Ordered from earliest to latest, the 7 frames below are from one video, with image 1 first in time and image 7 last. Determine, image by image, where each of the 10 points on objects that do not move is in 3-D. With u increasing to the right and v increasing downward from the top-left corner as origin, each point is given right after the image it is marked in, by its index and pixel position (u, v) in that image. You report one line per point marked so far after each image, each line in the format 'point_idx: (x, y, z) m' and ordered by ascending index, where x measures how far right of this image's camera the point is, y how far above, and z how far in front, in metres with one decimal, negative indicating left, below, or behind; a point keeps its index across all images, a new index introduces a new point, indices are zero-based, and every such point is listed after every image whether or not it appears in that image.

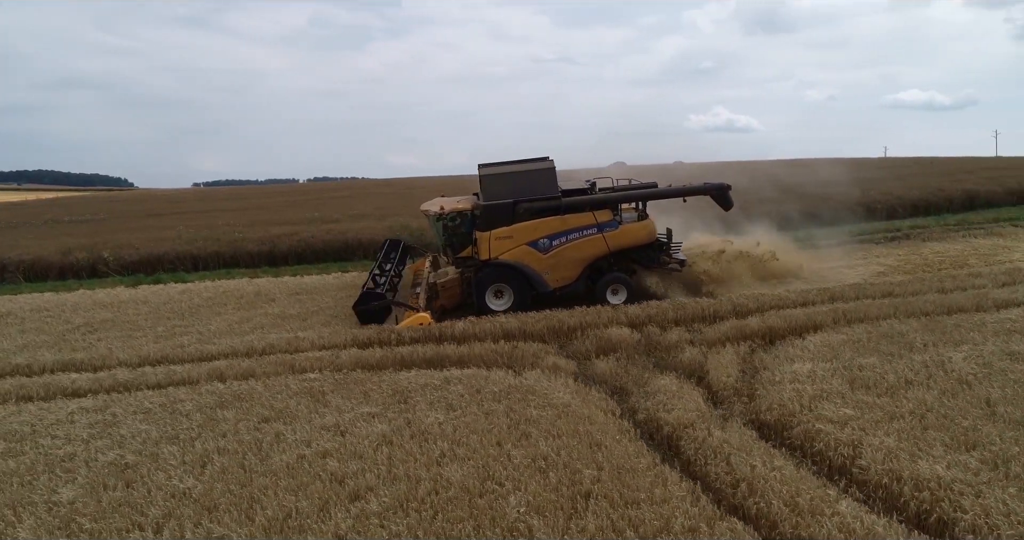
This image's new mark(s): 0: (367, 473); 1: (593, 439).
0: (-0.8, -1.2, +4.4) m
1: (+0.5, -1.1, +4.7) m
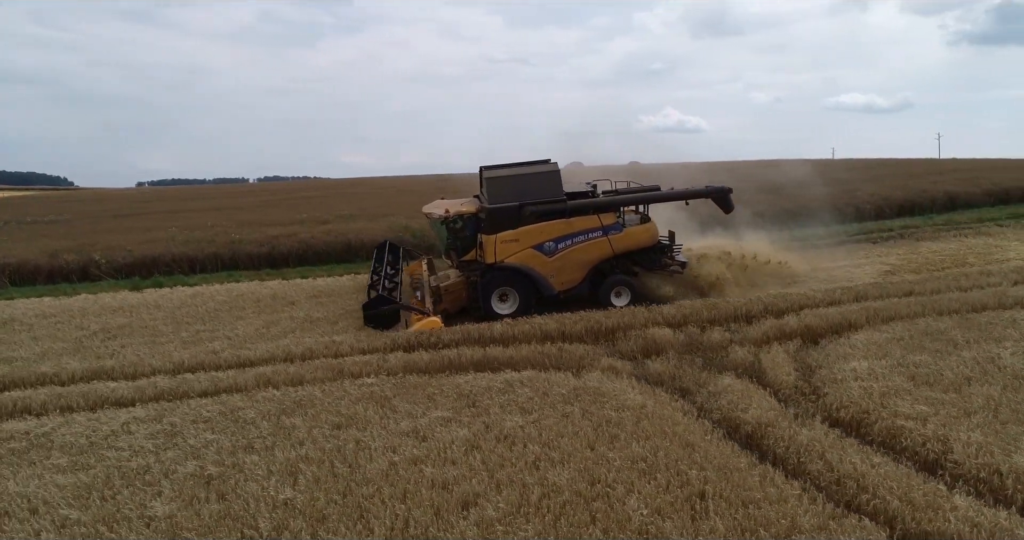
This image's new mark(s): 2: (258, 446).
0: (-0.2, -1.2, +4.3) m
1: (+1.1, -1.1, +4.7) m
2: (-1.7, -1.2, +4.9) m
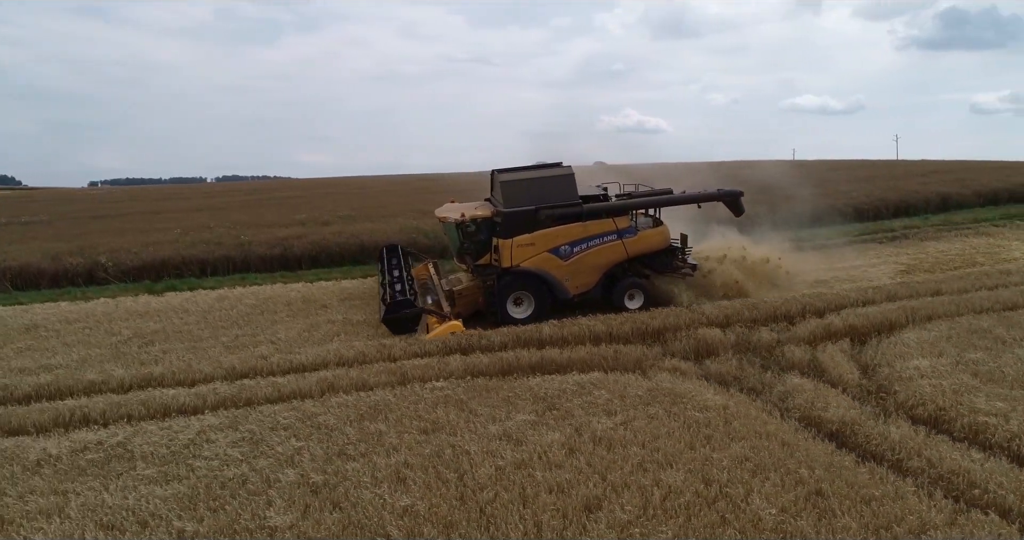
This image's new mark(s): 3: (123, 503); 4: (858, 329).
0: (+0.4, -1.2, +4.3) m
1: (+1.8, -1.1, +4.8) m
2: (-1.0, -1.2, +4.8) m
3: (-2.2, -1.3, +4.3) m
4: (+3.4, -0.6, +7.2) m
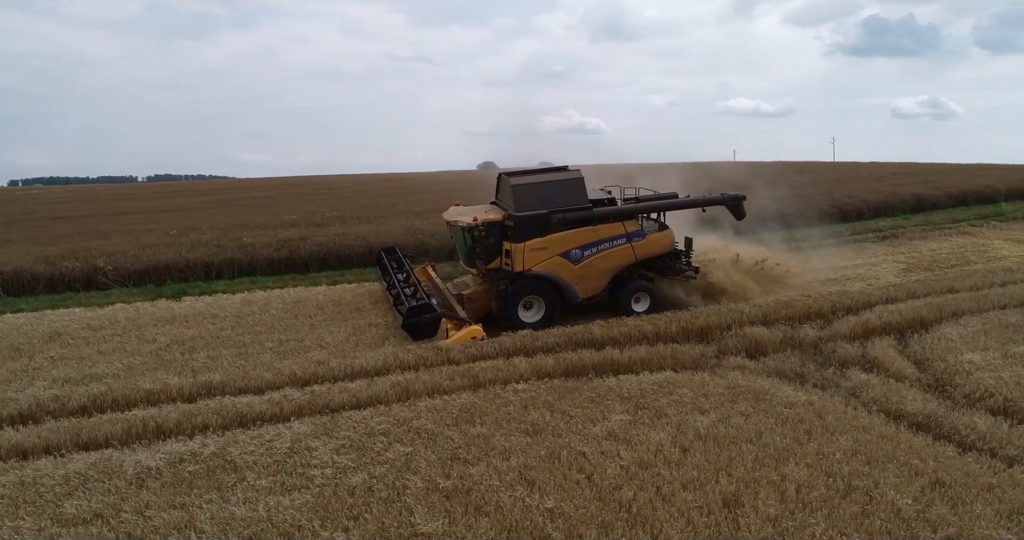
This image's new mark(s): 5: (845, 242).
0: (+1.2, -1.3, +4.4) m
1: (+2.5, -1.1, +5.0) m
2: (-0.3, -1.2, +4.8) m
3: (-1.4, -1.4, +4.2) m
4: (+3.9, -0.6, +7.5) m
5: (+5.9, +0.5, +13.2) m
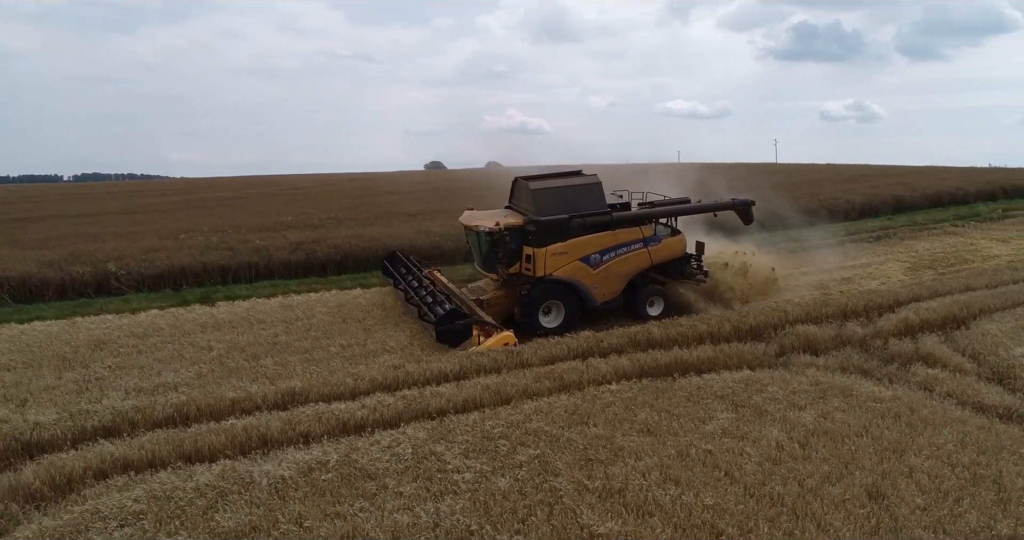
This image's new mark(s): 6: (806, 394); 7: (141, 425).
0: (+2.1, -1.3, +4.7) m
1: (+3.3, -1.1, +5.3) m
2: (+0.6, -1.2, +4.9) m
3: (-0.5, -1.4, +4.2) m
4: (+4.6, -0.6, +7.9) m
5: (+6.1, +0.5, +13.7) m
6: (+2.4, -1.0, +6.0) m
7: (-2.9, -1.2, +5.7) m
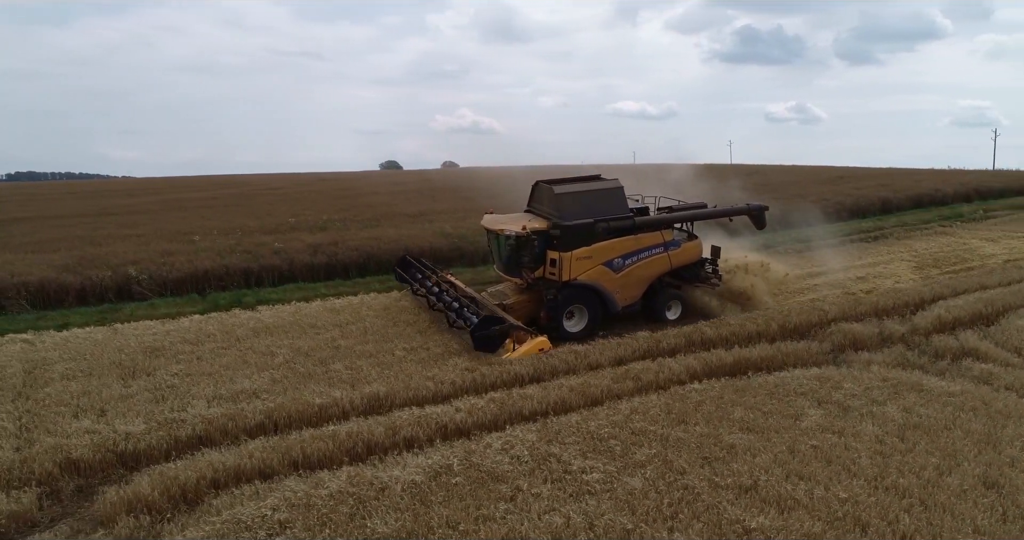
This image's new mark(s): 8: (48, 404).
0: (+2.9, -1.3, +4.9) m
1: (+4.1, -1.1, +5.7) m
2: (+1.4, -1.3, +5.0) m
3: (+0.4, -1.4, +4.2) m
4: (+5.1, -0.6, +8.4) m
5: (+6.3, +0.5, +14.2) m
6: (+3.1, -1.0, +6.3) m
7: (-2.1, -1.2, +5.6) m
8: (-3.9, -1.1, +6.1) m
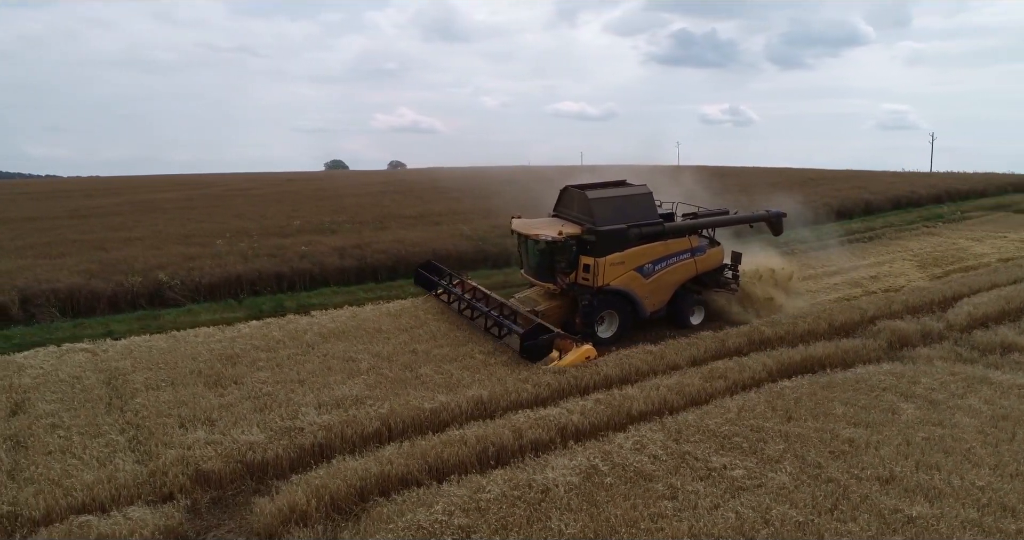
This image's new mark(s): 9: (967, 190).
0: (+3.9, -1.3, +5.3) m
1: (+5.0, -1.1, +6.2) m
2: (+2.4, -1.3, +5.3) m
3: (+1.4, -1.5, +4.4) m
4: (+5.8, -0.6, +8.9) m
5: (+6.5, +0.6, +14.8) m
6: (+4.0, -1.0, +6.7) m
7: (-1.2, -1.3, +5.6) m
8: (-3.0, -1.2, +6.0) m
9: (+12.0, +2.1, +19.6) m
